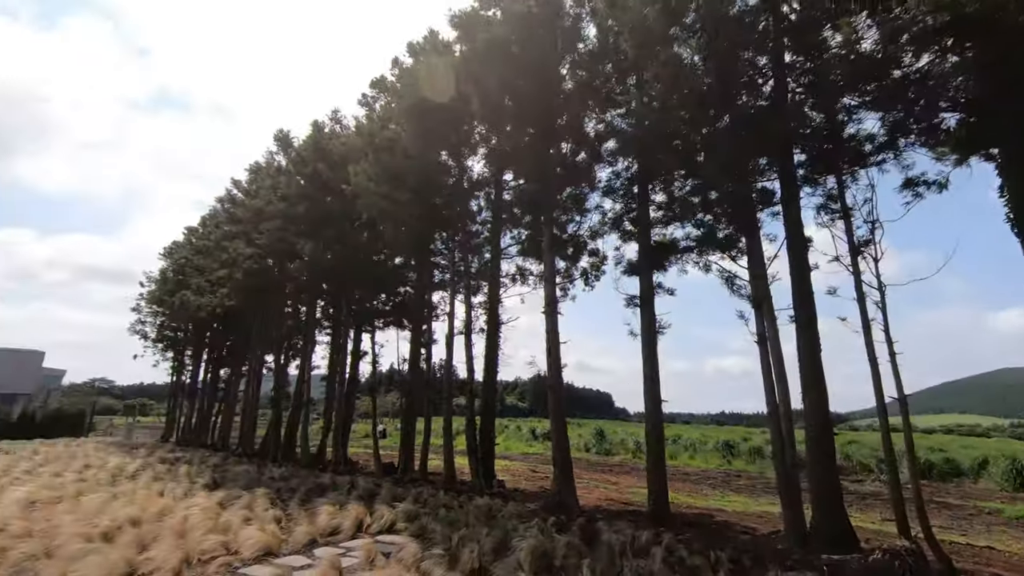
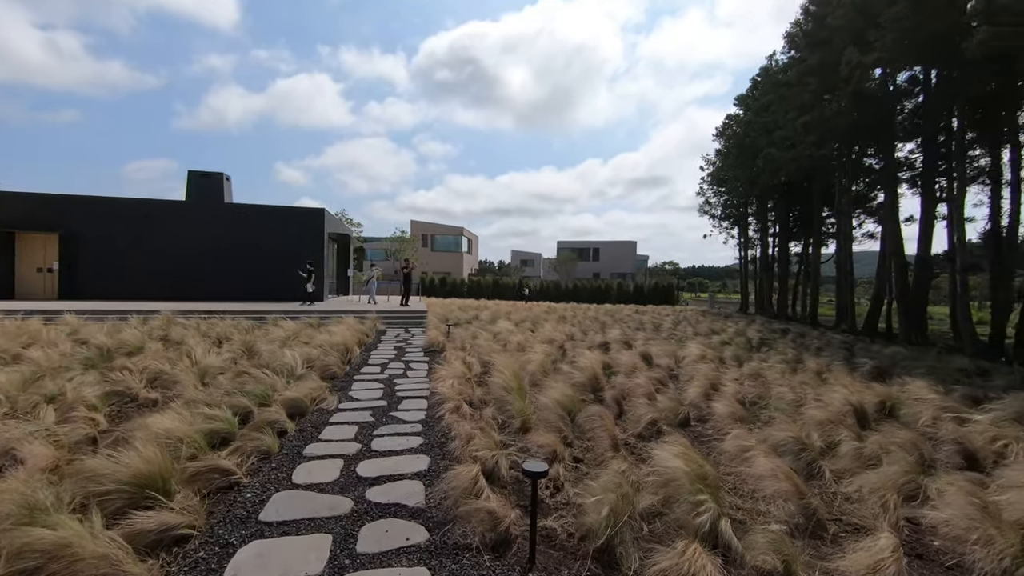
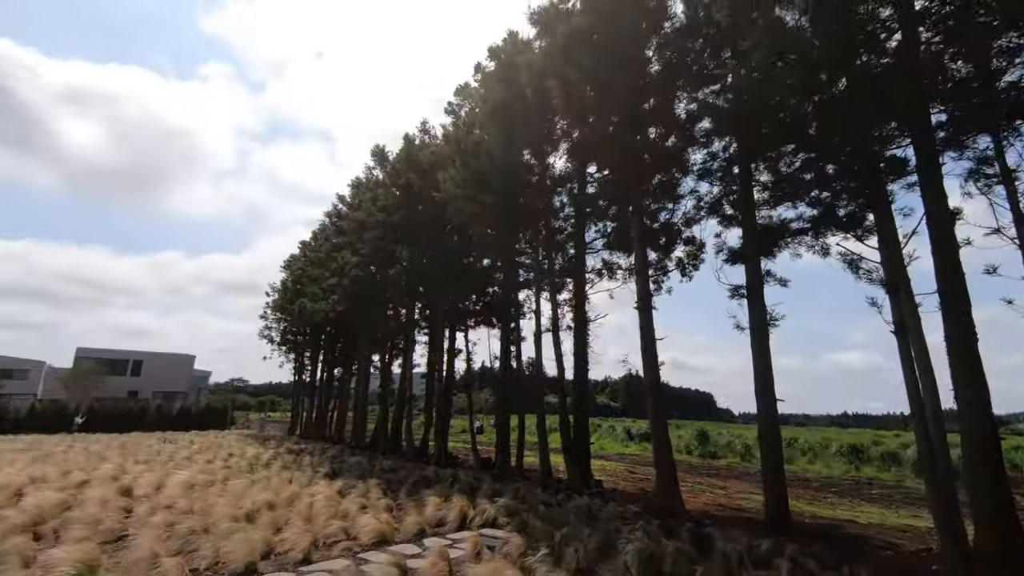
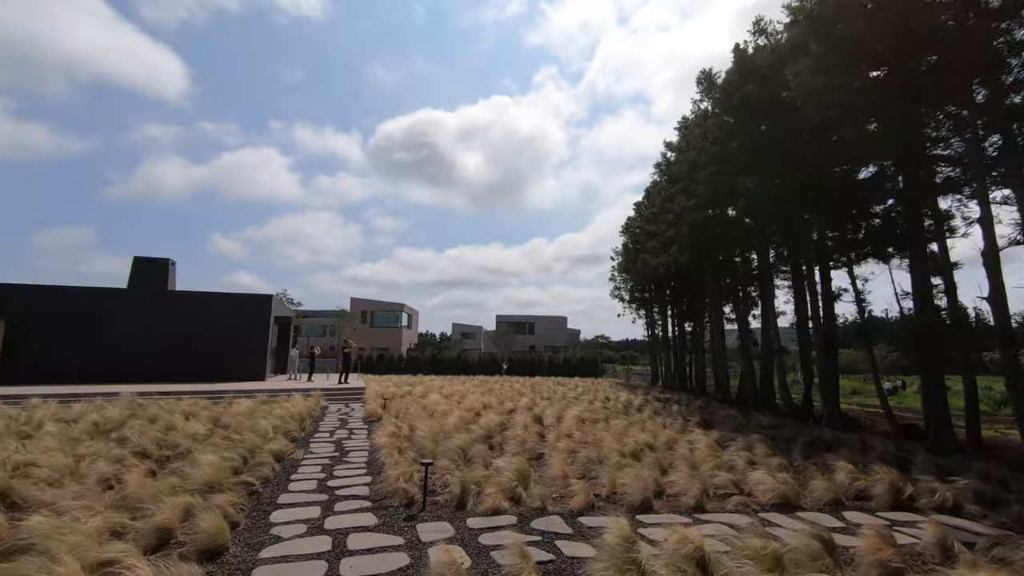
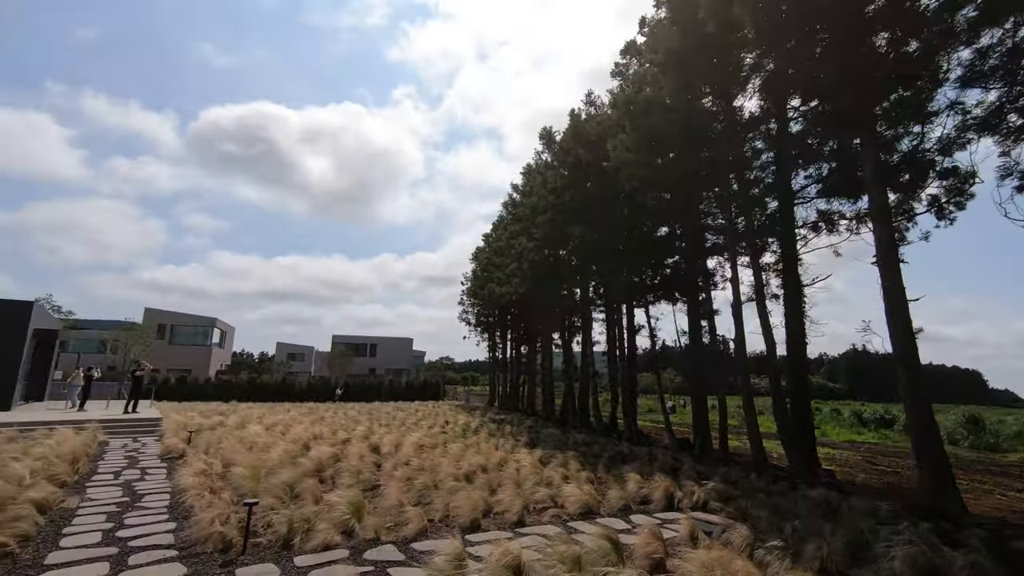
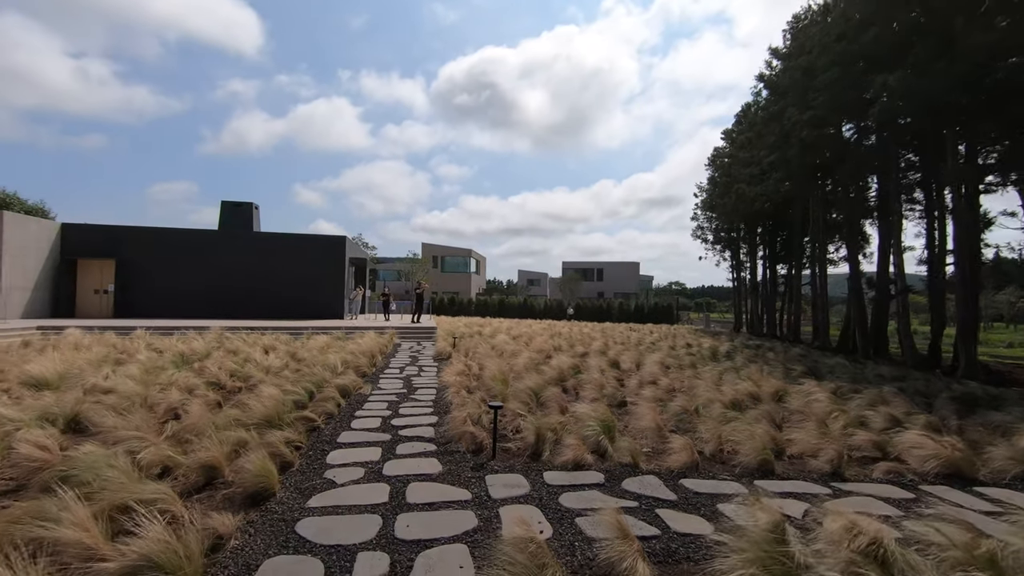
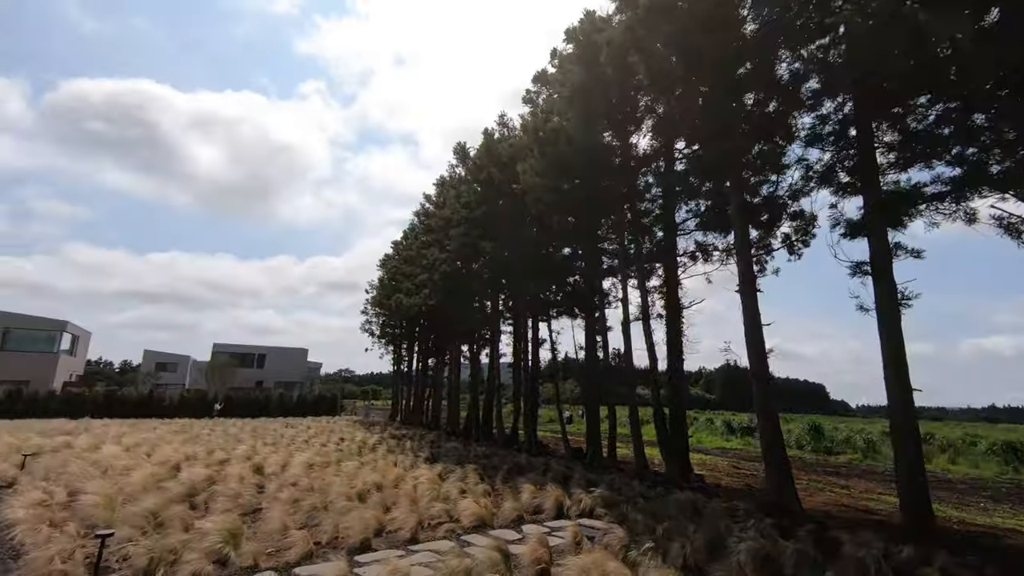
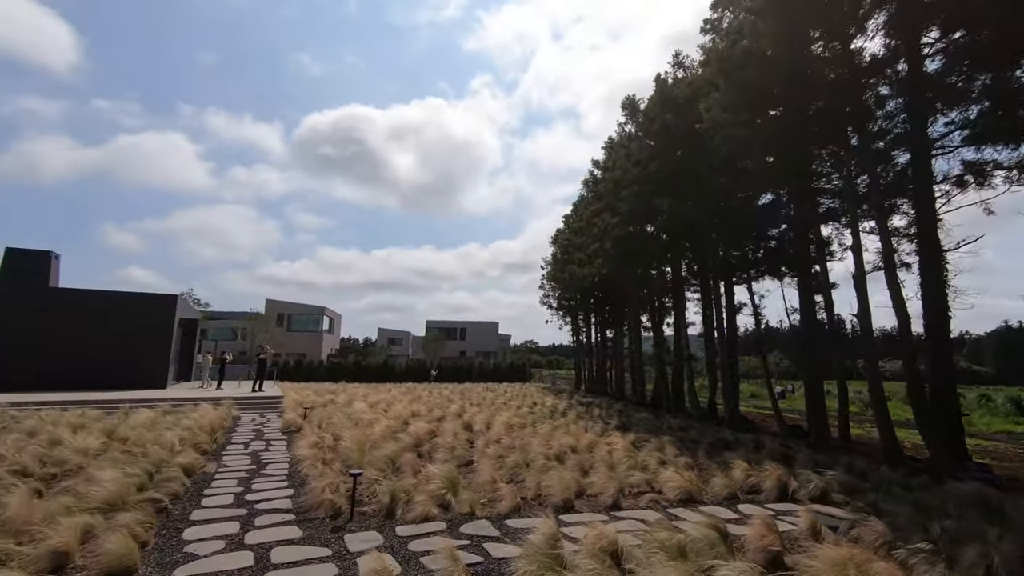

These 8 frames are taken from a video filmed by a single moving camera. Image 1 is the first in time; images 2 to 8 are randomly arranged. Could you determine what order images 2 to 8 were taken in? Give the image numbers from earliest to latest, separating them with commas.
3, 7, 5, 8, 4, 6, 2
